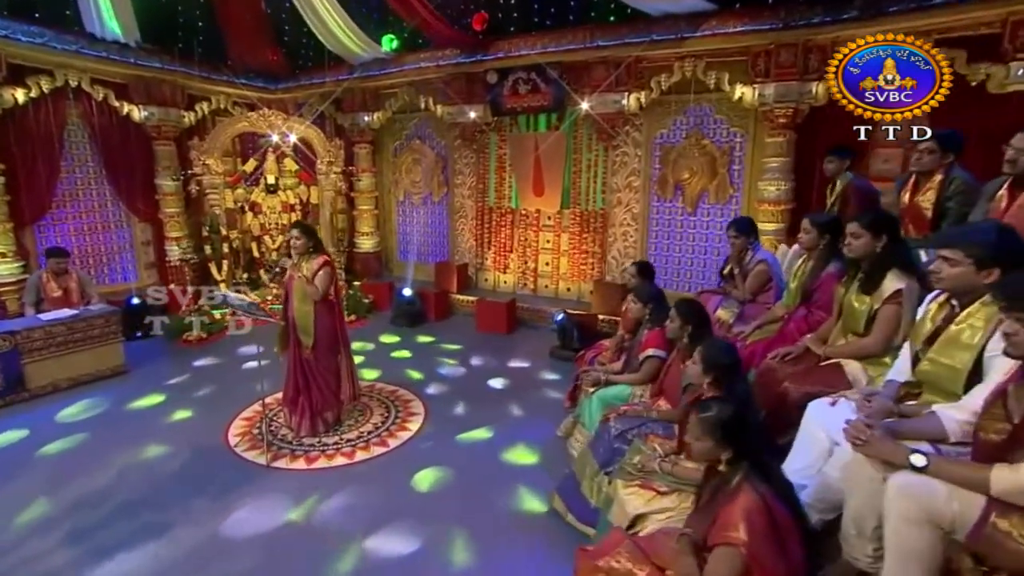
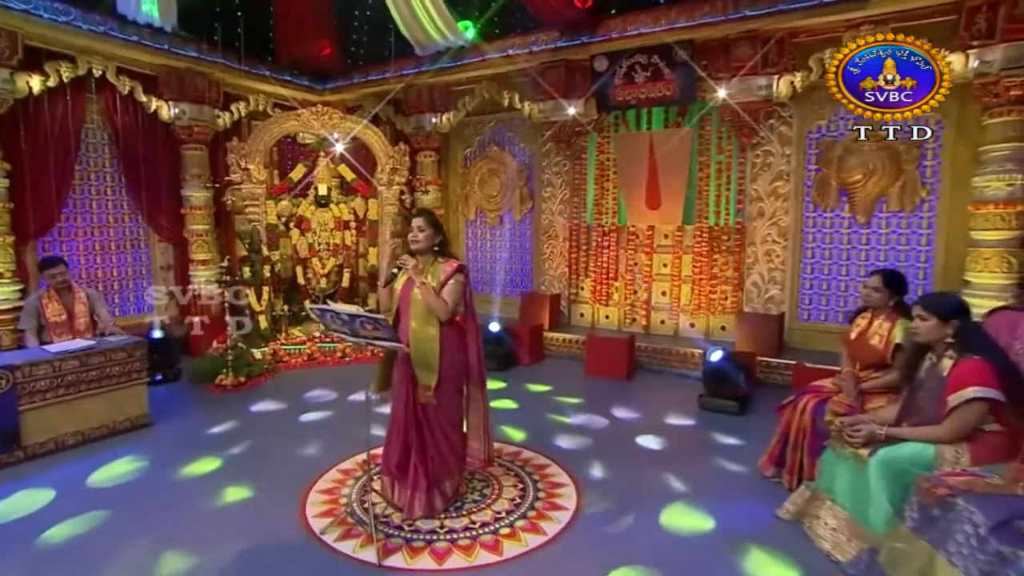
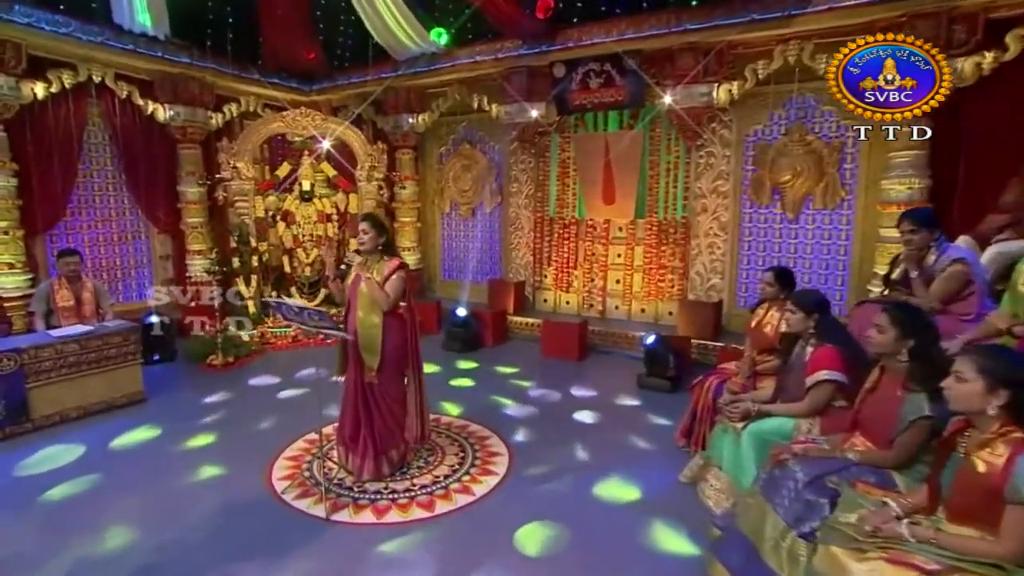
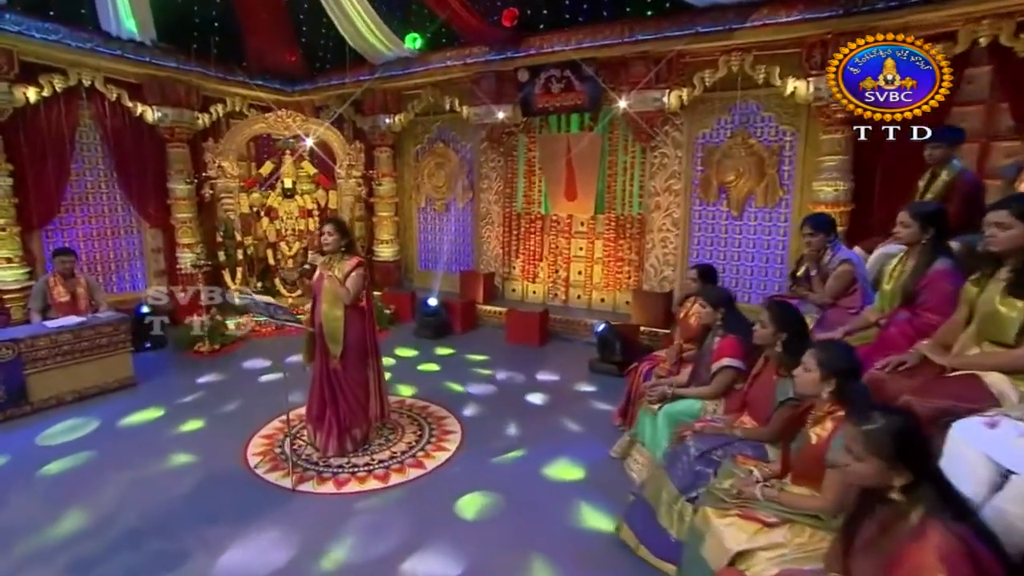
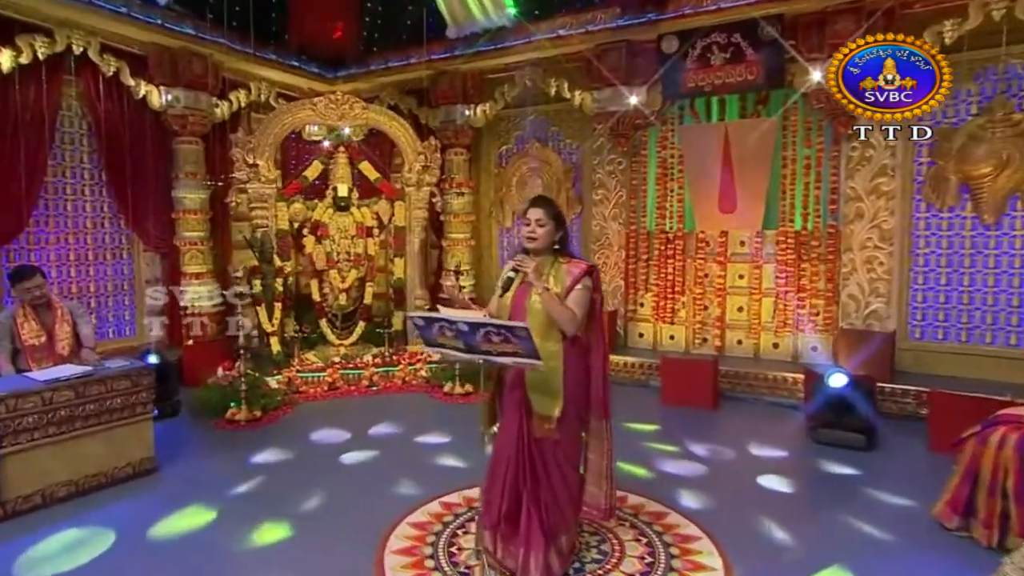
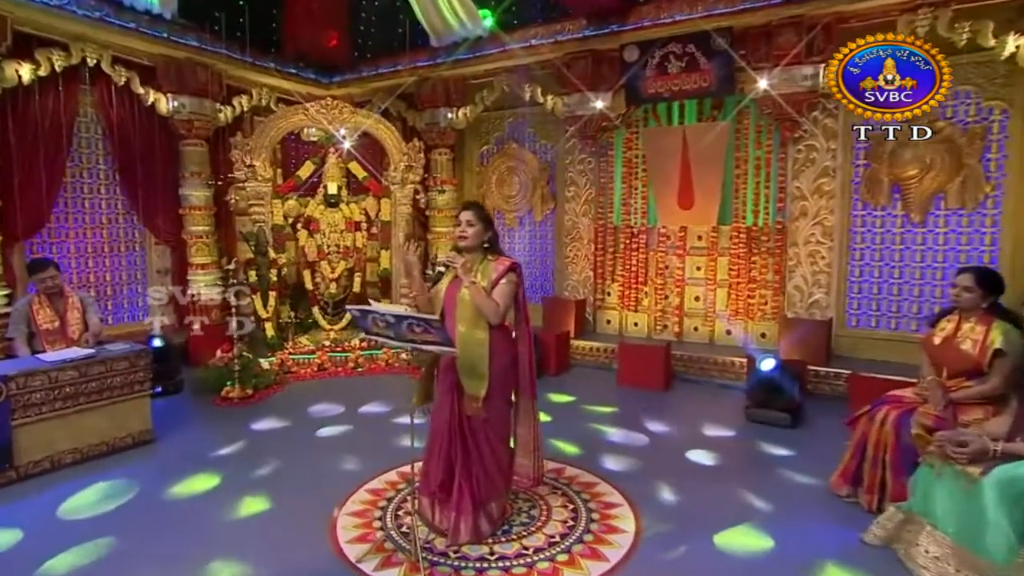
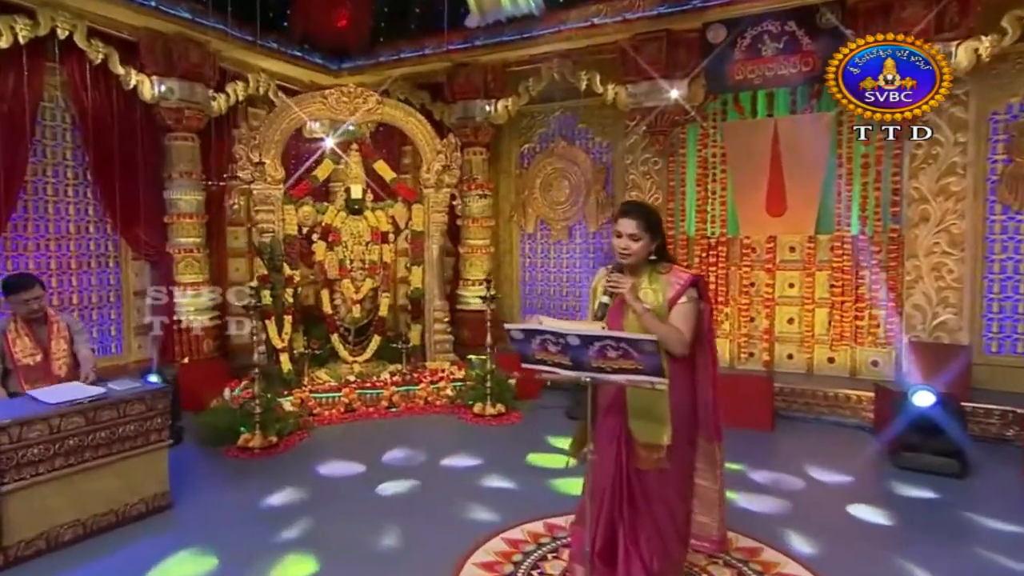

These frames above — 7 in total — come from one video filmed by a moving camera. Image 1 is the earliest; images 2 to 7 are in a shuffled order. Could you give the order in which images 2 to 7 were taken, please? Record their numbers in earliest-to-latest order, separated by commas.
4, 3, 2, 6, 5, 7
